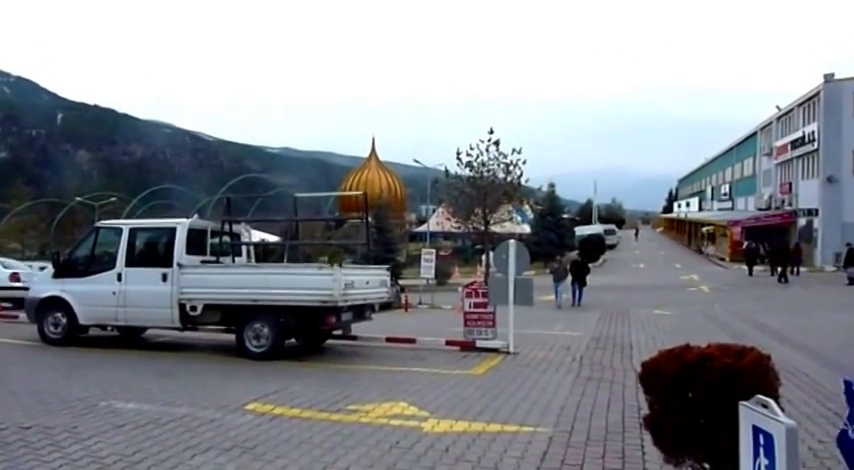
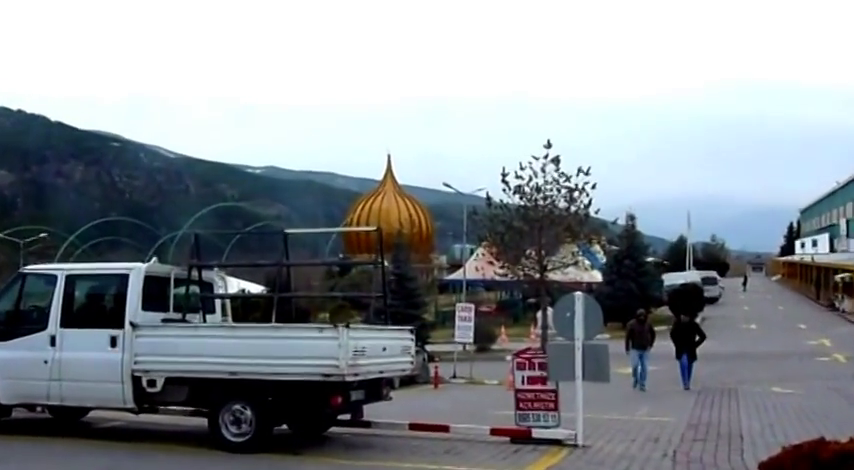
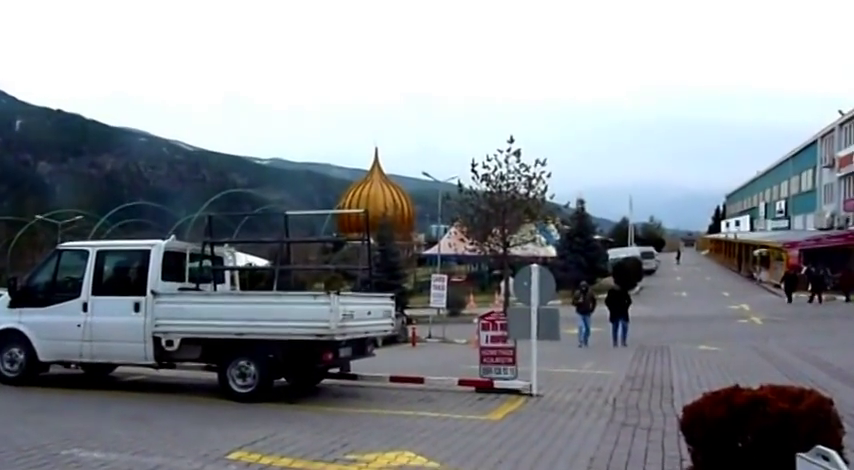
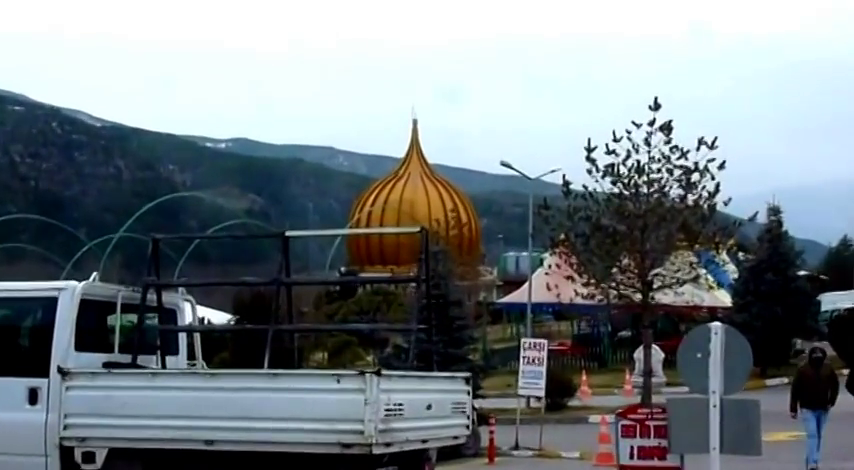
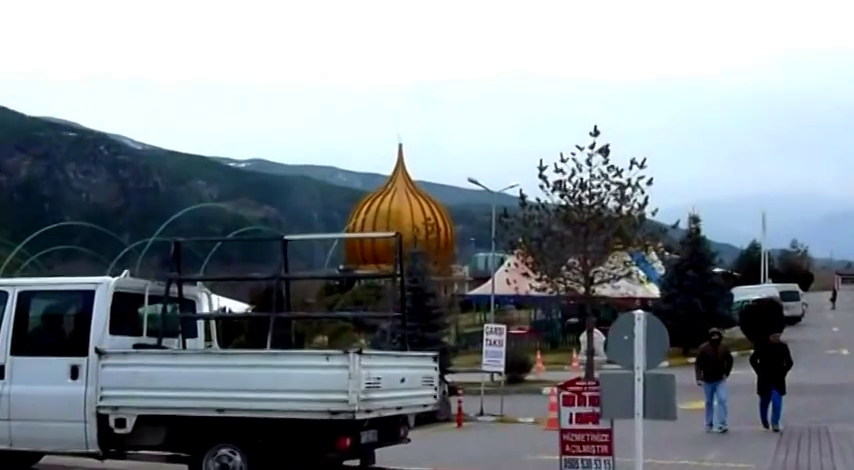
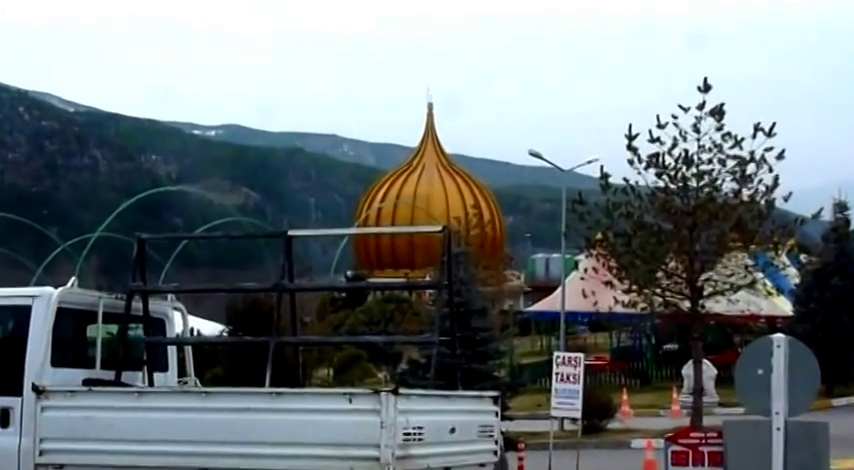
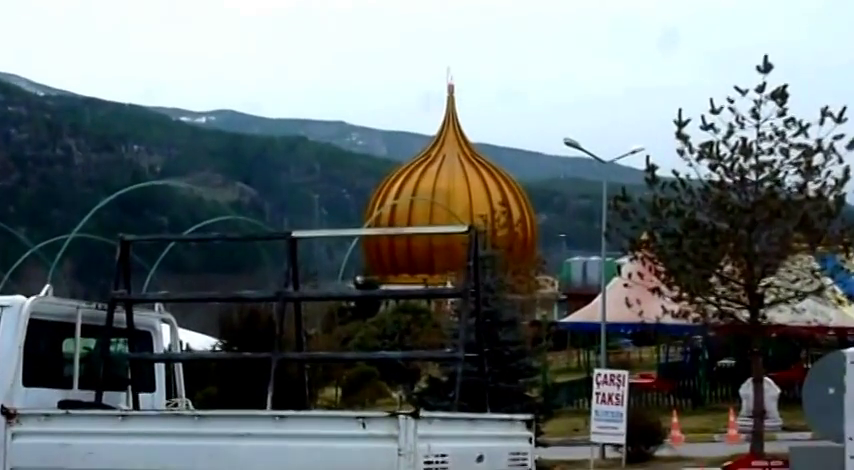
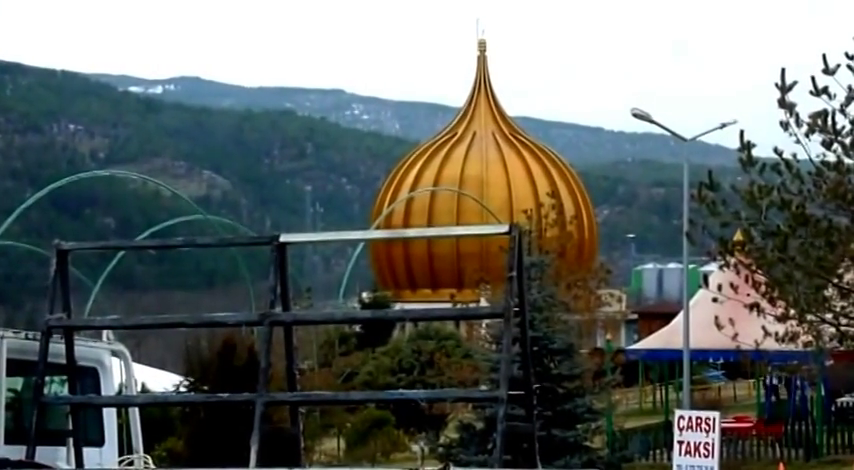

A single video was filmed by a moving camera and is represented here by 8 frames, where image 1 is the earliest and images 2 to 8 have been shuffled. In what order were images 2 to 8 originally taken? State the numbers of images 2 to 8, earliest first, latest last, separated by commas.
3, 2, 5, 4, 6, 7, 8
